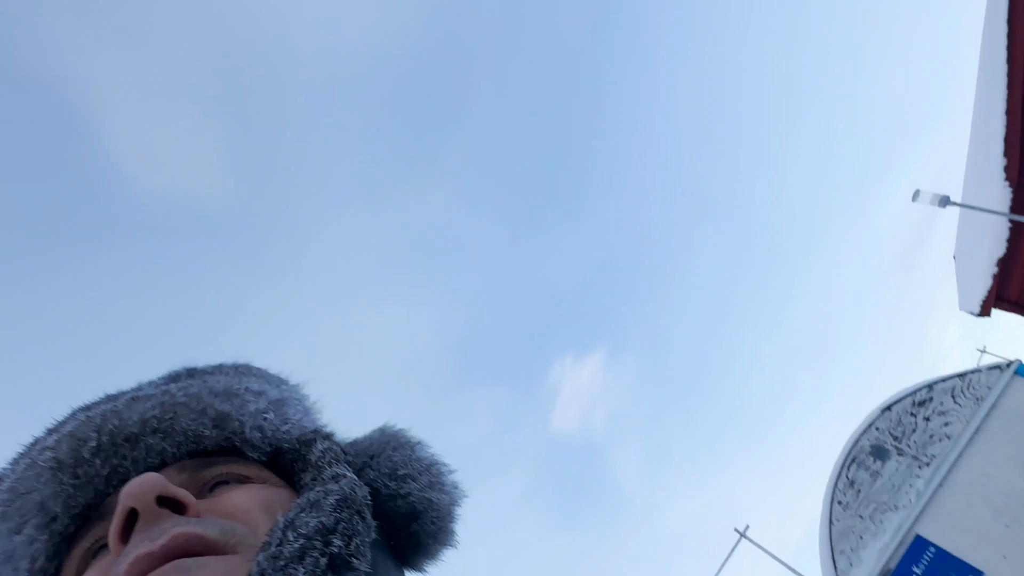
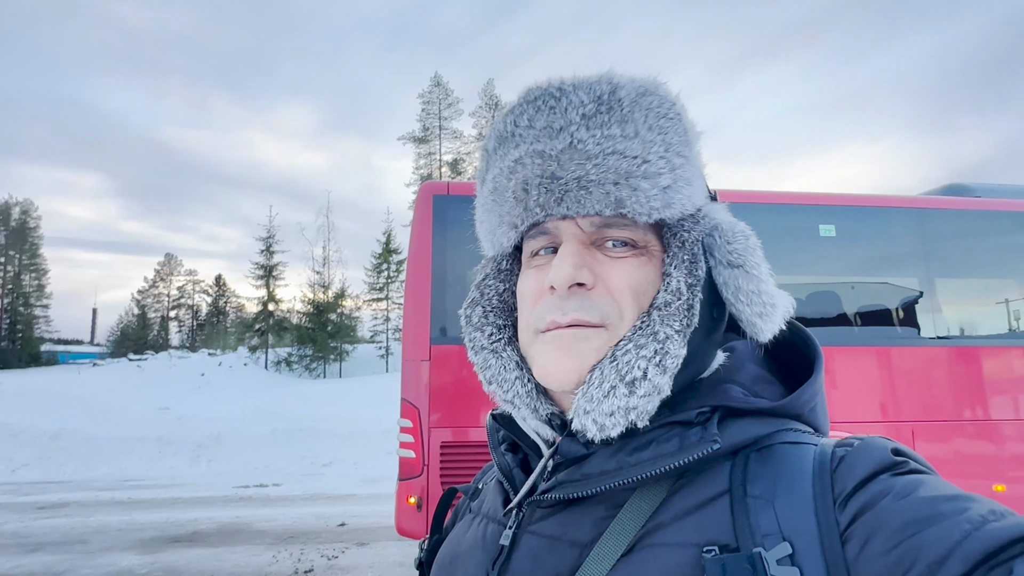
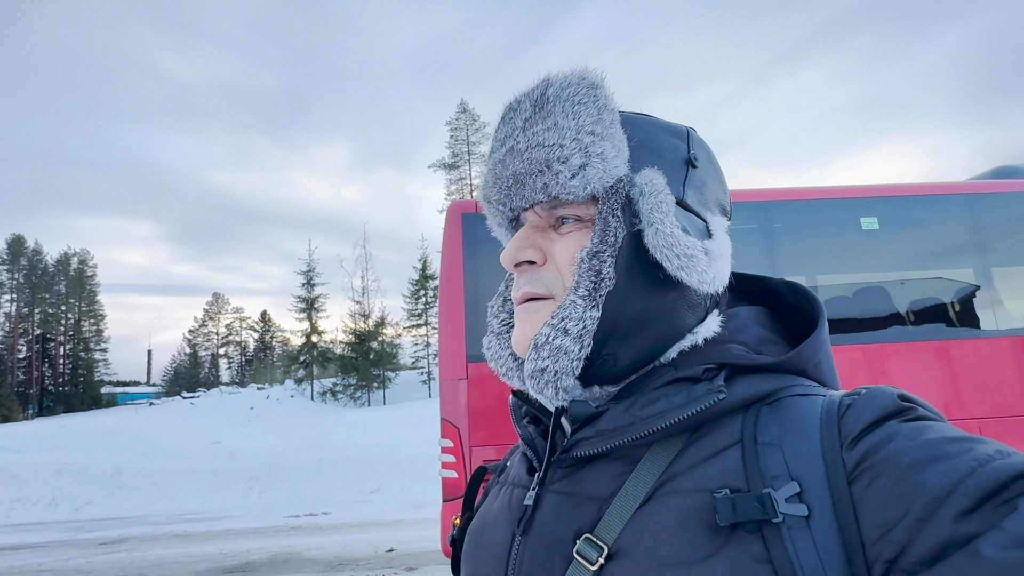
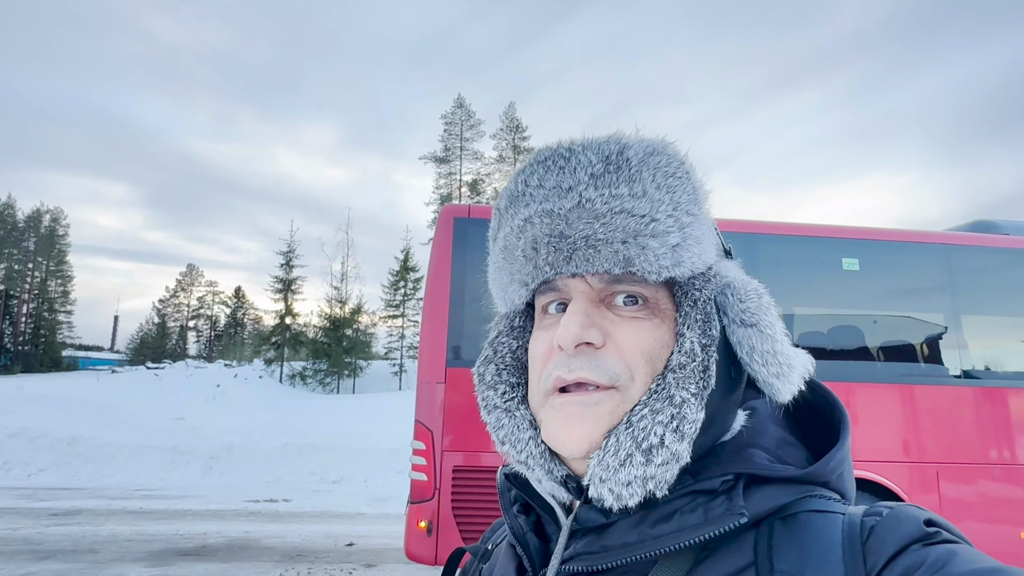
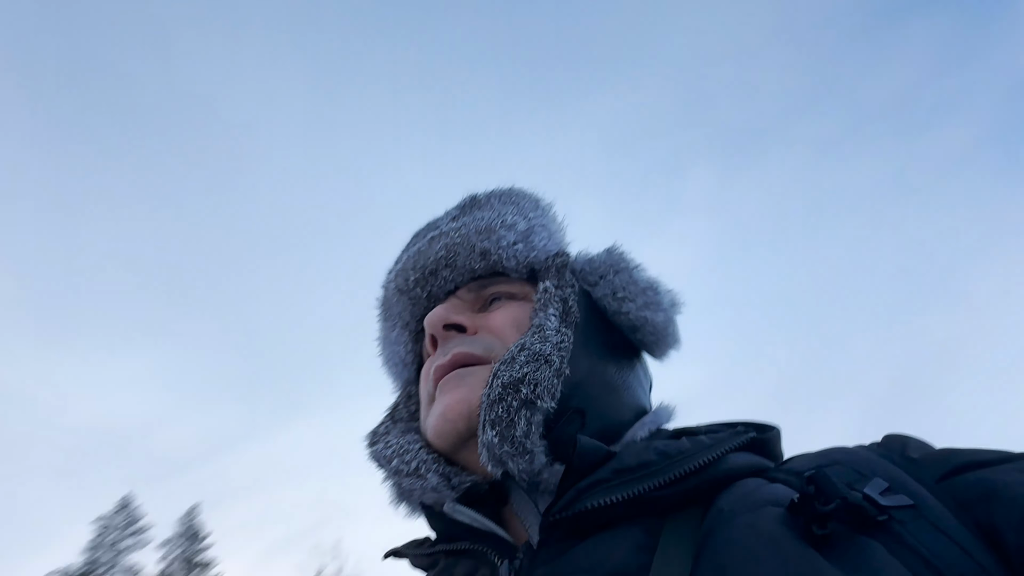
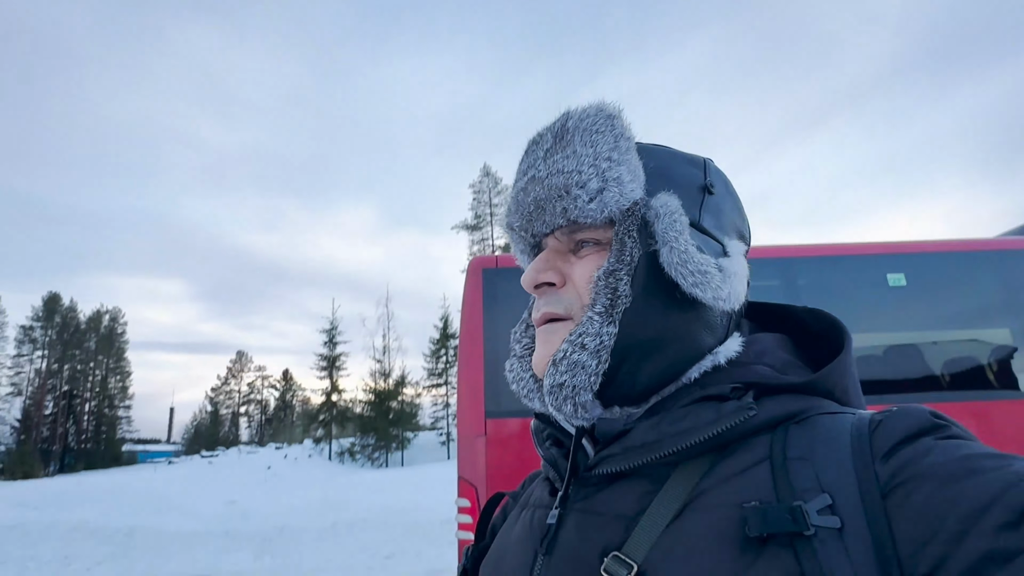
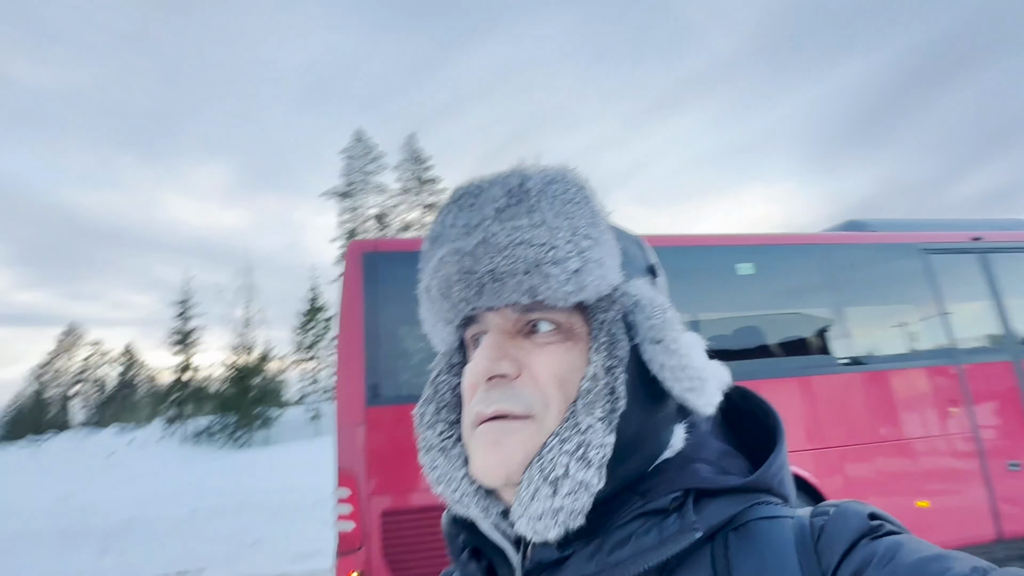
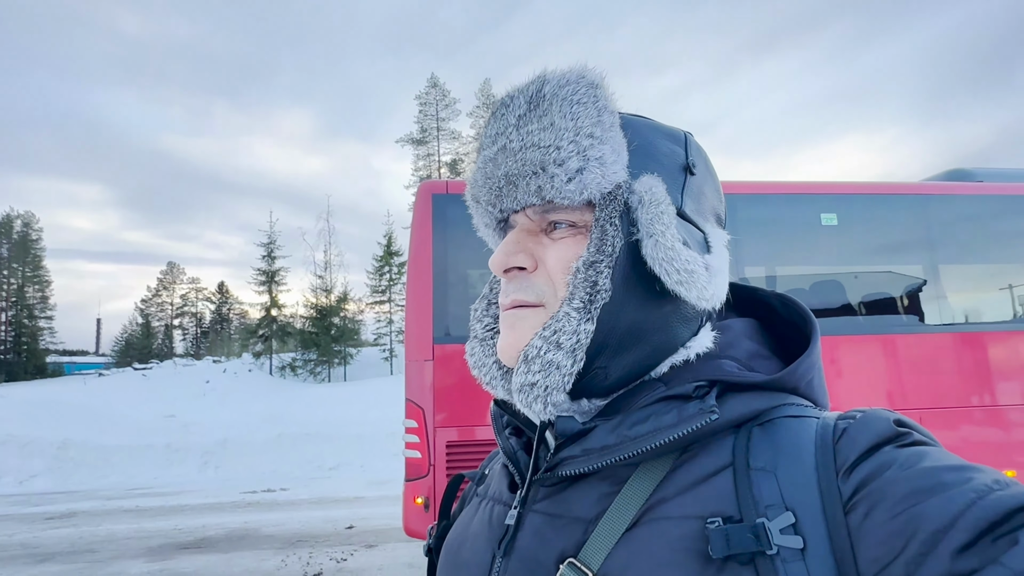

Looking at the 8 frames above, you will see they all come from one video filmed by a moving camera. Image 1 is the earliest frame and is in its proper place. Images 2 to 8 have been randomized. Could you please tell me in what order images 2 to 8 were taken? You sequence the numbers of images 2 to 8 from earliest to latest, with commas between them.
5, 6, 3, 8, 2, 4, 7
